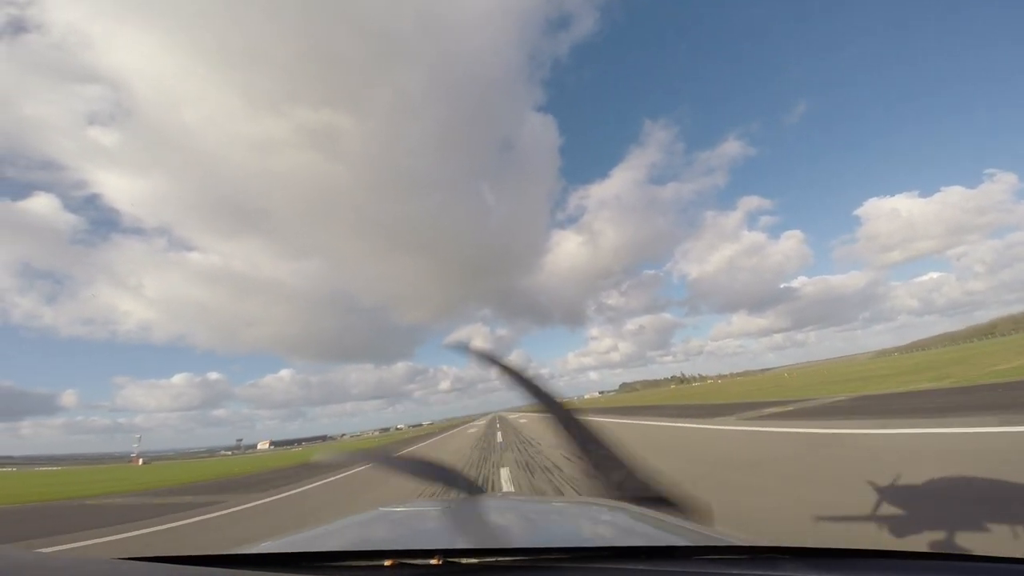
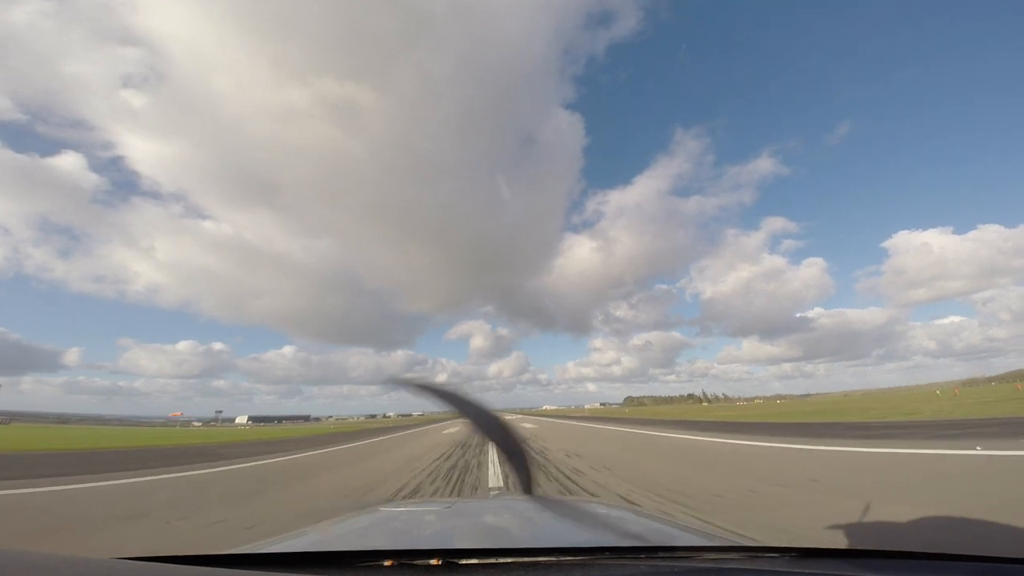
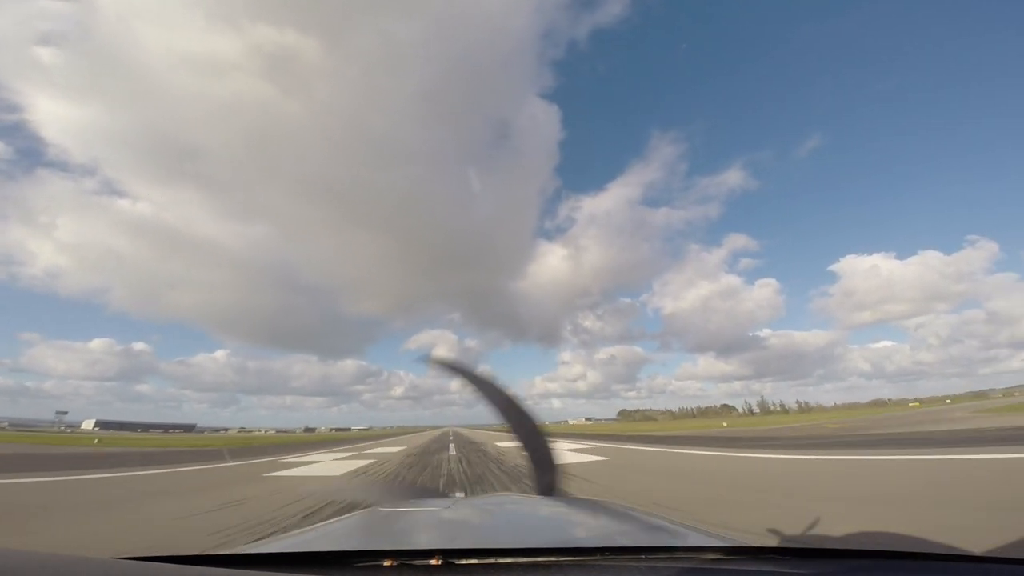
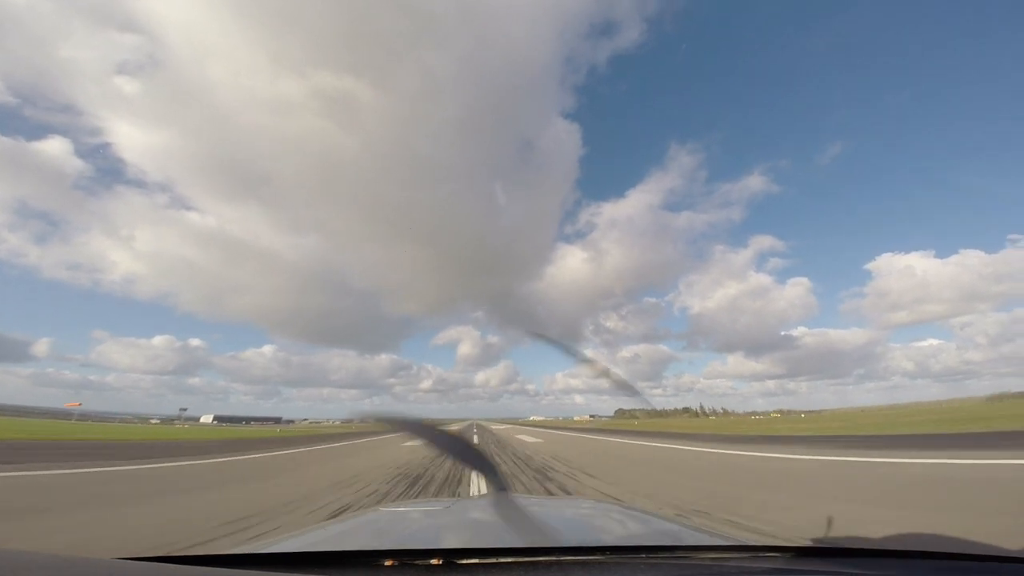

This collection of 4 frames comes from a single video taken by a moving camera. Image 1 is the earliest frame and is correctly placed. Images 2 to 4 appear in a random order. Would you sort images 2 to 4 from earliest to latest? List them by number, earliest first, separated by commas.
2, 4, 3
